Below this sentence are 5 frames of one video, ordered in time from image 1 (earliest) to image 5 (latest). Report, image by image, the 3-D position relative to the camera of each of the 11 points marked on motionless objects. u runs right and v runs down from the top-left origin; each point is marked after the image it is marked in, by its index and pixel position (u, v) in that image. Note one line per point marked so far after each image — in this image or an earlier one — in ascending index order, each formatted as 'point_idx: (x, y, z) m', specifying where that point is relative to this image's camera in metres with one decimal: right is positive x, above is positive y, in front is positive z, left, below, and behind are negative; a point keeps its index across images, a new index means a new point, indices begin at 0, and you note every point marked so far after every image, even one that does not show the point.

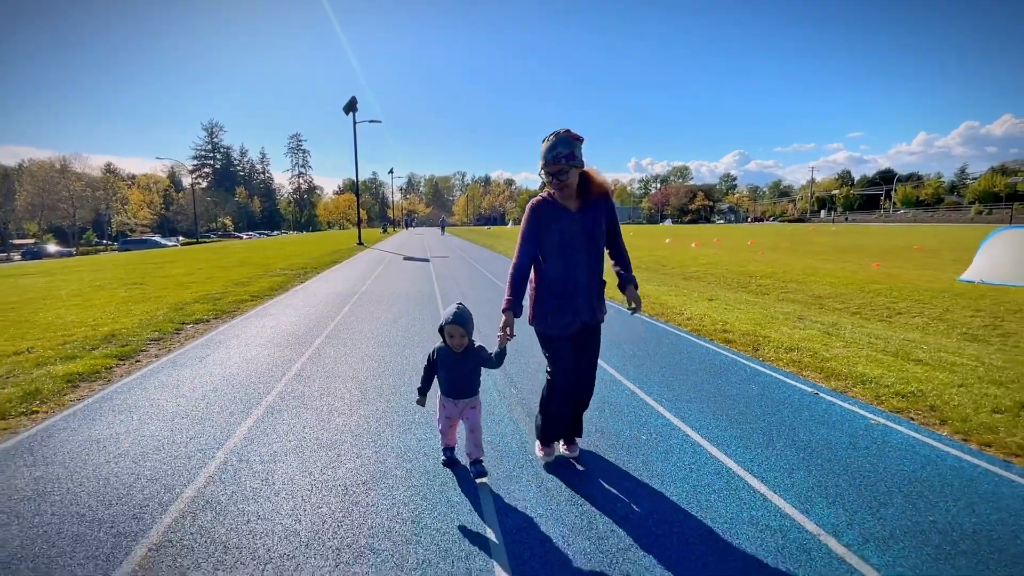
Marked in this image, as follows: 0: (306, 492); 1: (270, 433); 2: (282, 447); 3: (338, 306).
0: (-1.3, -1.3, +2.9) m
1: (-2.0, -1.2, +3.8) m
2: (-1.7, -1.2, +3.5) m
3: (-3.5, -0.4, +9.3) m
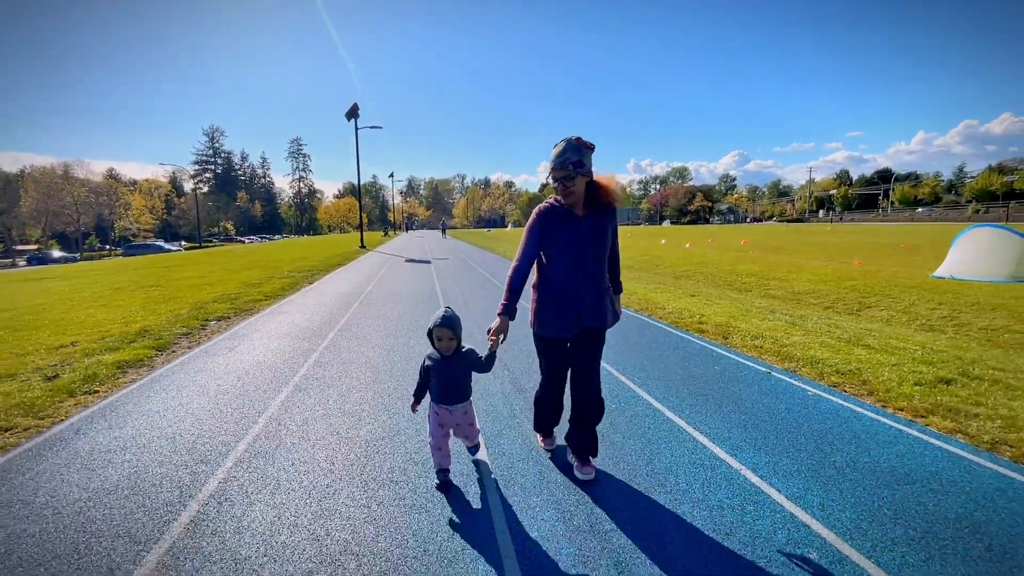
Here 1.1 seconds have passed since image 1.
0: (-1.4, -1.2, +3.6) m
1: (-2.0, -1.1, +4.5) m
2: (-1.8, -1.1, +4.2) m
3: (-3.6, -0.4, +10.0) m
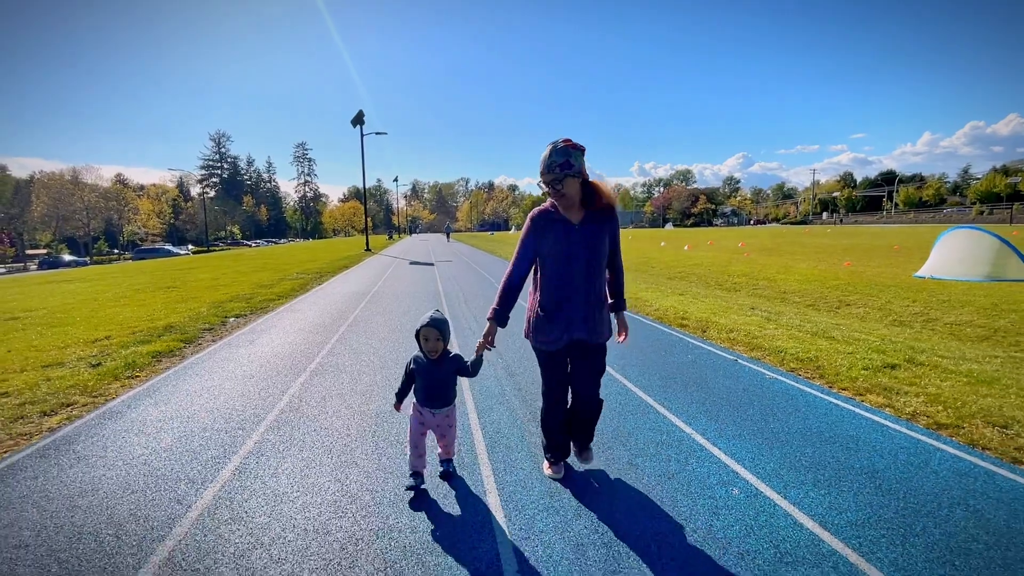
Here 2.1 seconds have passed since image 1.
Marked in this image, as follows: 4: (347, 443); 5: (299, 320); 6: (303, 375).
0: (-1.5, -1.2, +4.2) m
1: (-2.1, -1.1, +5.1) m
2: (-1.9, -1.1, +4.8) m
3: (-3.7, -0.4, +10.7) m
4: (-1.3, -1.2, +3.7) m
5: (-4.0, -0.6, +8.7) m
6: (-2.5, -1.0, +5.4) m
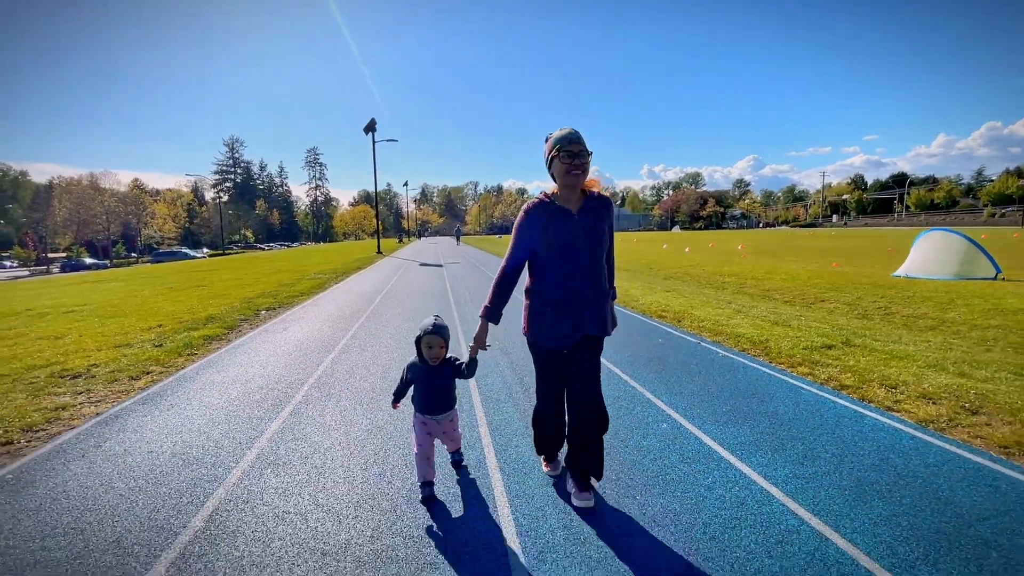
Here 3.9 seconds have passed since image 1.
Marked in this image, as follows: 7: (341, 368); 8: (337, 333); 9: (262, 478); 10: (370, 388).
0: (-1.6, -1.1, +5.3) m
1: (-2.2, -1.0, +6.2) m
2: (-2.0, -1.0, +5.9) m
3: (-3.6, -0.3, +11.8) m
4: (-1.4, -1.1, +4.7) m
5: (-4.0, -0.5, +9.8) m
6: (-2.5, -0.9, +6.5) m
7: (-2.1, -1.0, +5.7) m
8: (-3.0, -0.8, +7.8) m
9: (-1.8, -1.3, +3.2) m
10: (-1.6, -1.1, +4.9) m
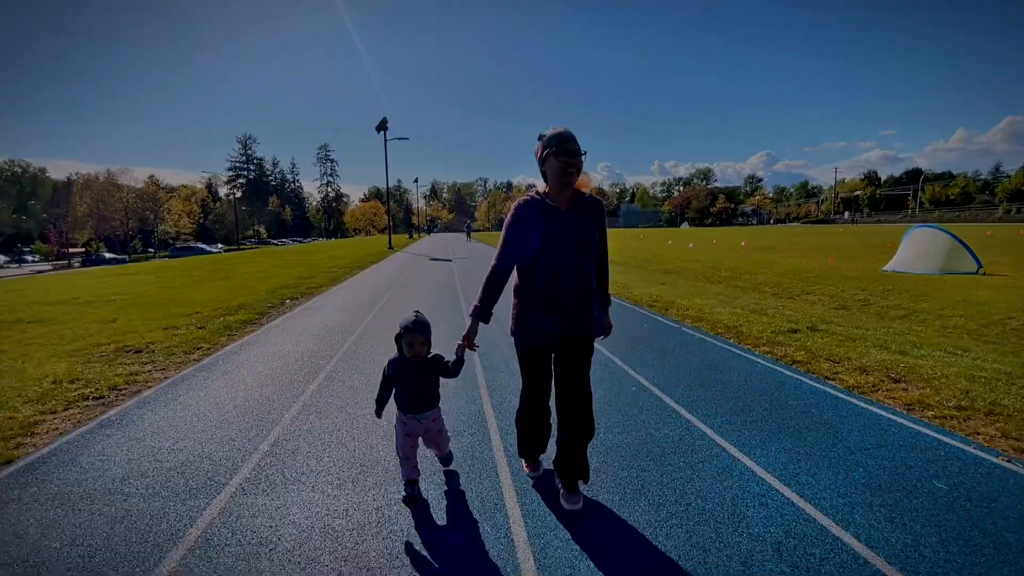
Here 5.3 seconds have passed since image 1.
0: (-1.6, -0.9, +6.2) m
1: (-2.2, -0.8, +7.1) m
2: (-2.0, -0.8, +6.8) m
3: (-3.5, -0.1, +12.7) m
4: (-1.5, -1.0, +5.6) m
5: (-4.0, -0.3, +10.8) m
6: (-2.5, -0.8, +7.4) m
7: (-2.1, -0.8, +6.6) m
8: (-2.9, -0.6, +8.7) m
9: (-1.8, -1.2, +4.1) m
10: (-1.6, -0.9, +5.8) m
